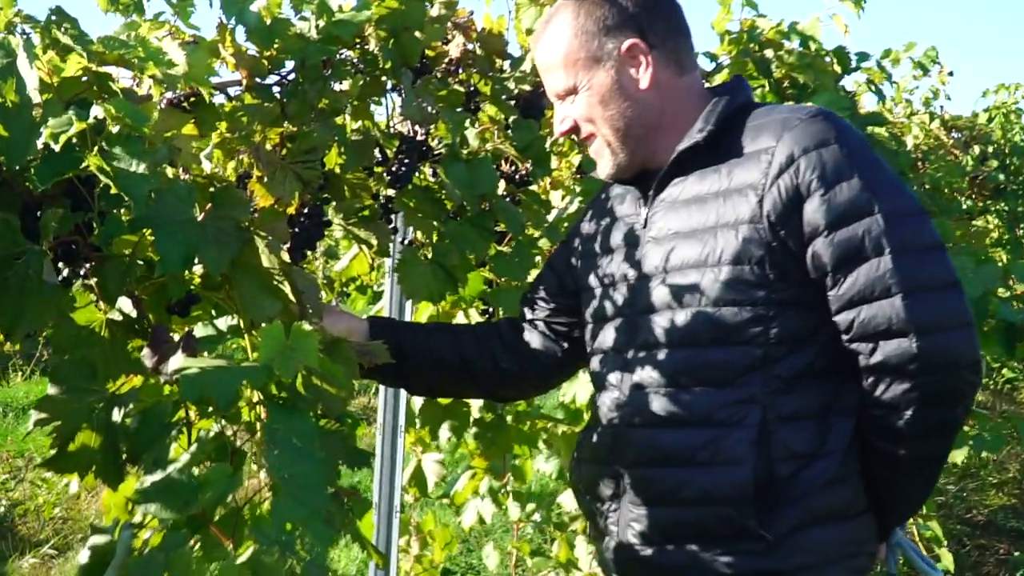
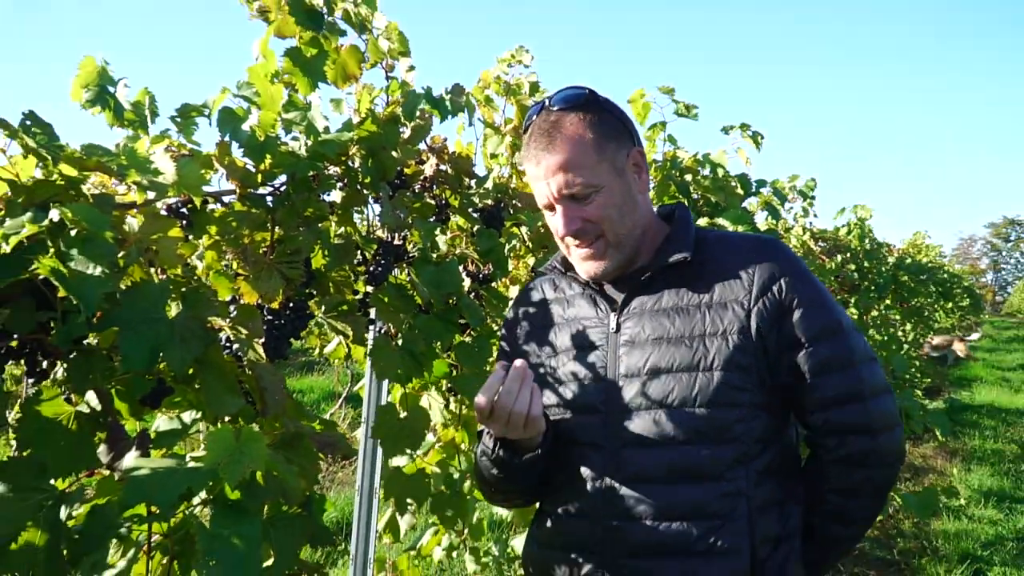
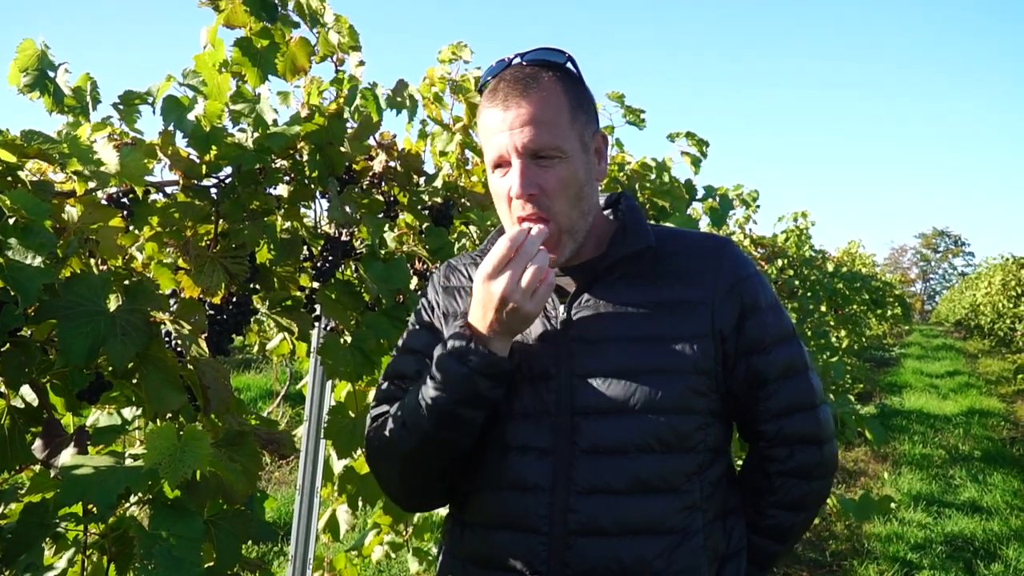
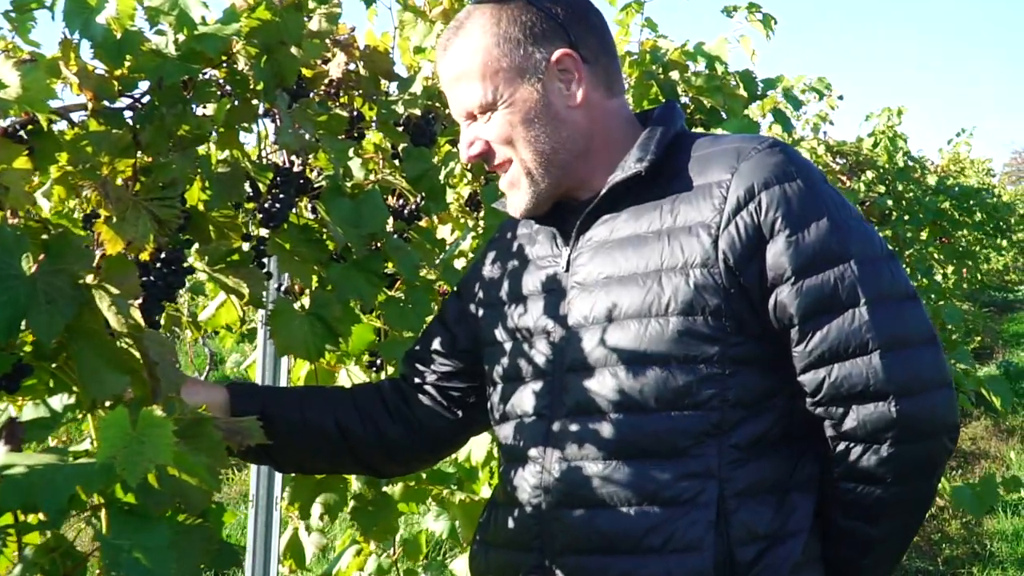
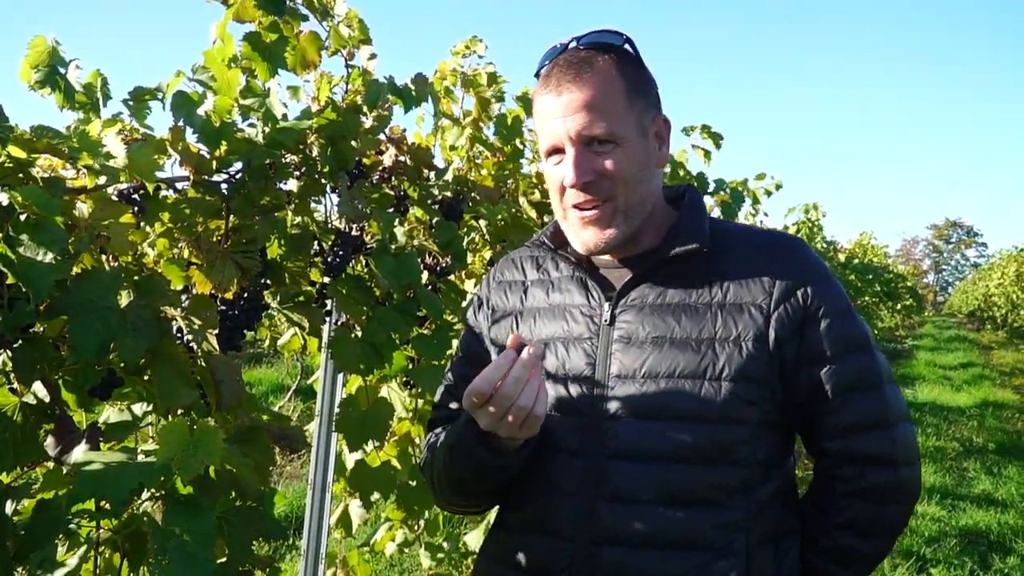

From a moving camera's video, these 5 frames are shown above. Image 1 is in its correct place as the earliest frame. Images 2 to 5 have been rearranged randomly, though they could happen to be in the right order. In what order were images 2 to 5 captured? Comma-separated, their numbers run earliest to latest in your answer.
4, 2, 5, 3
